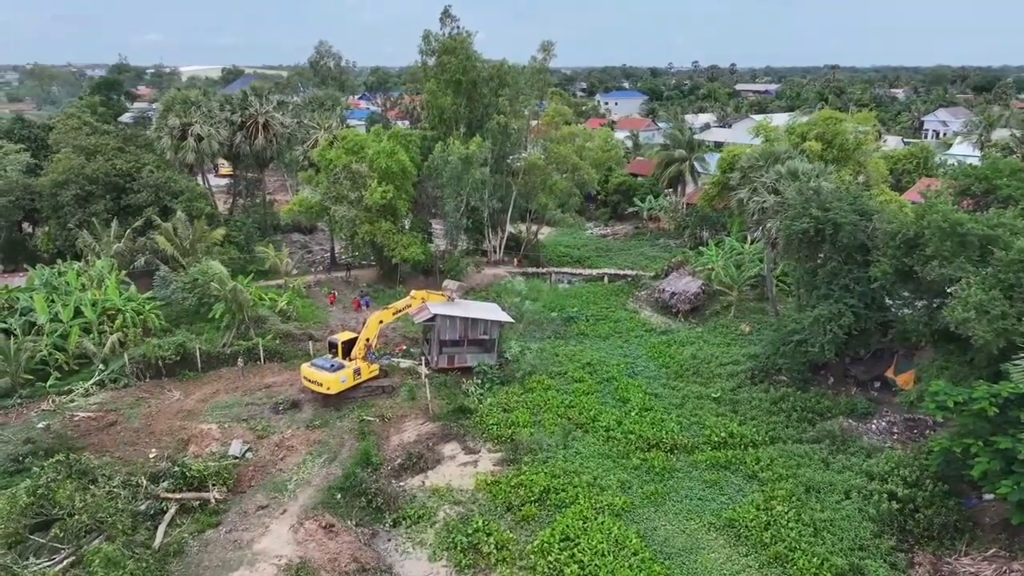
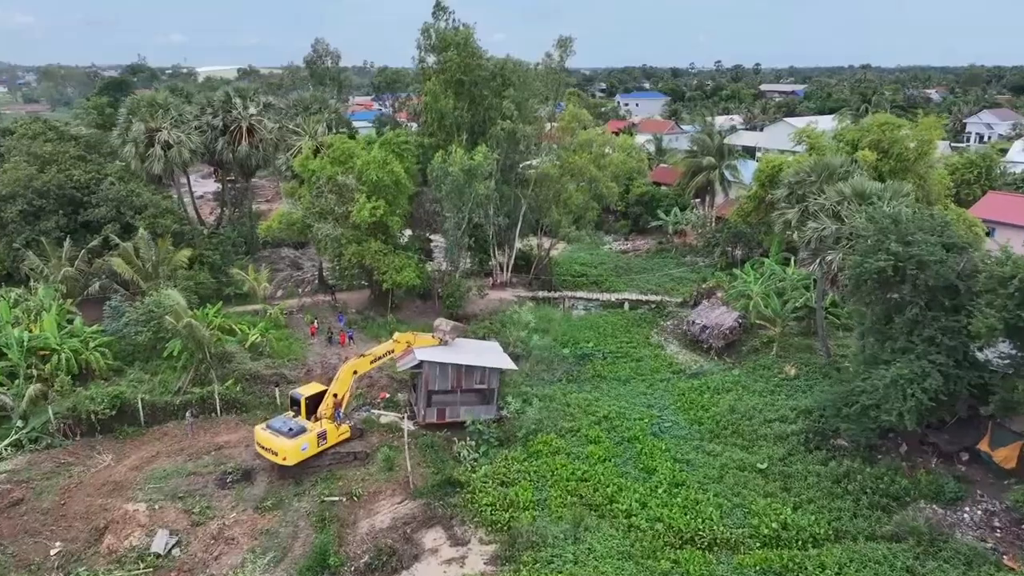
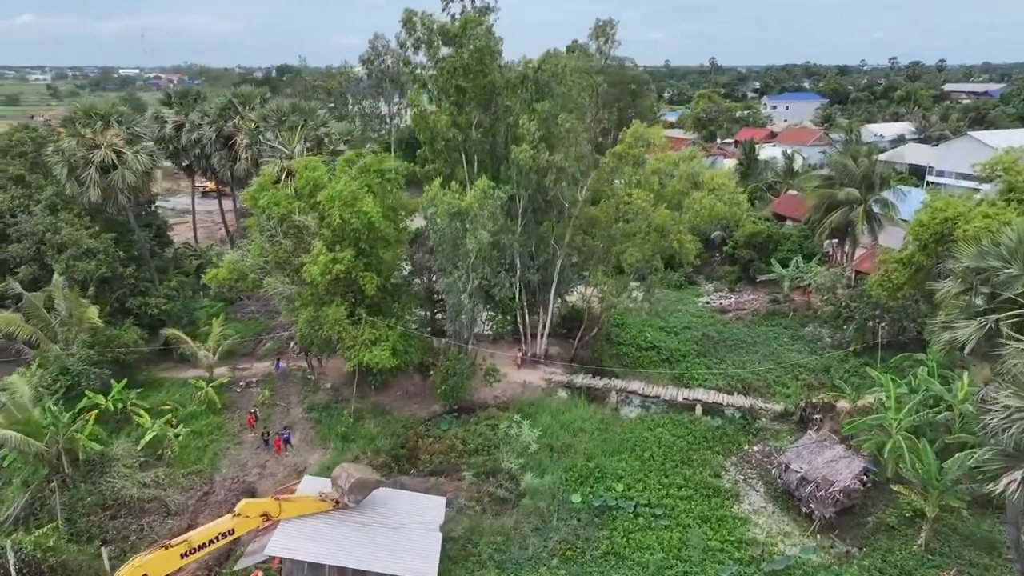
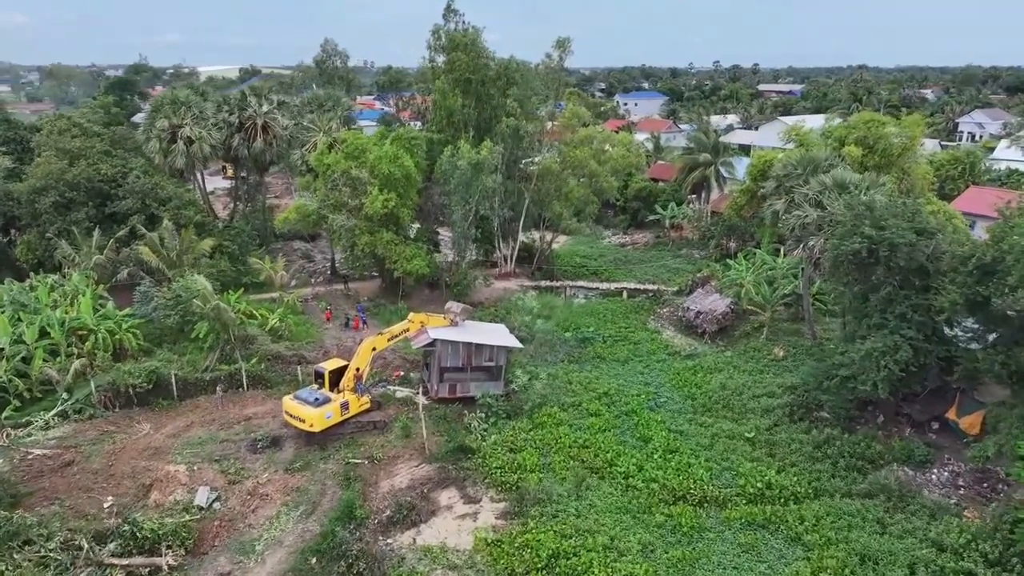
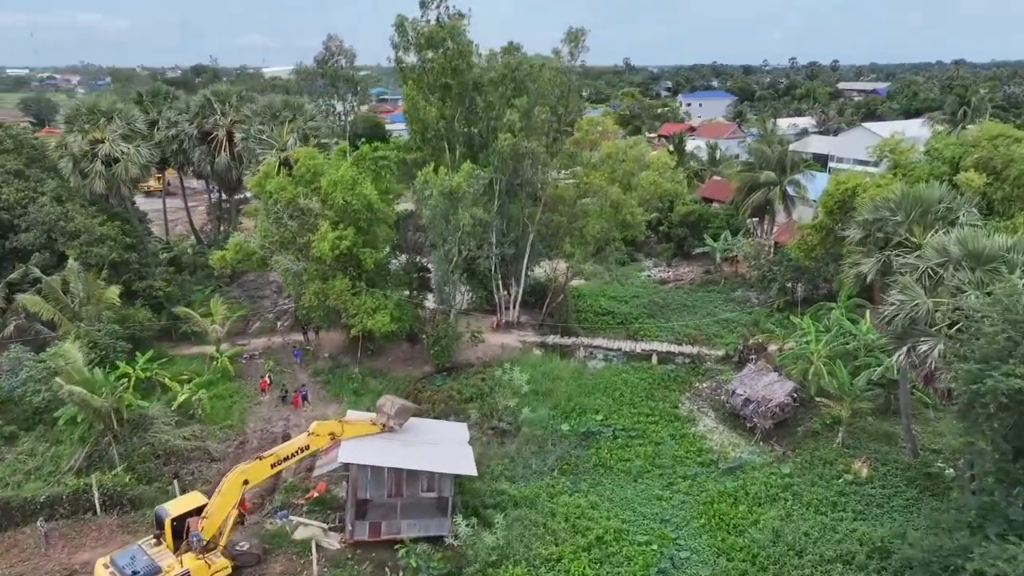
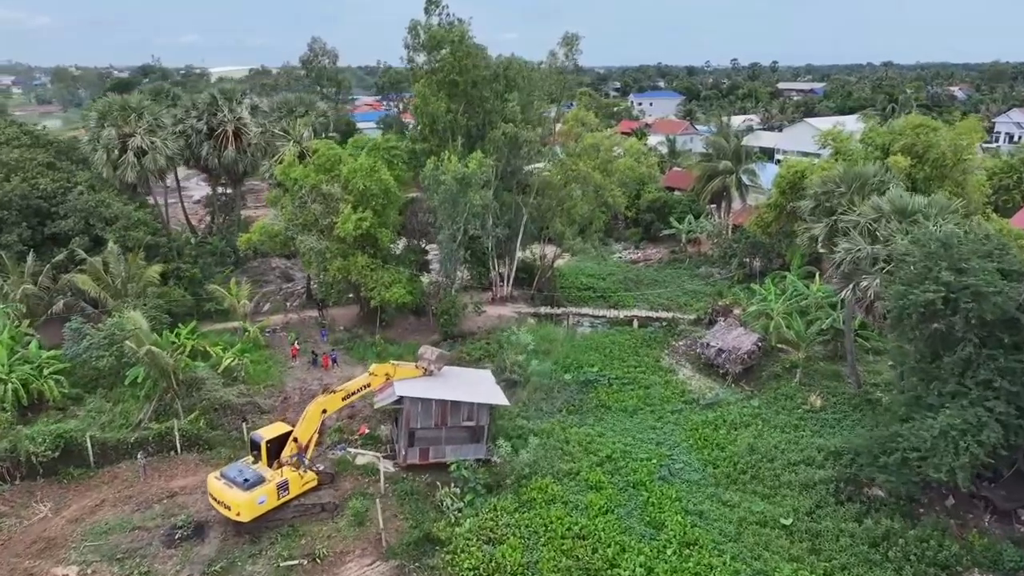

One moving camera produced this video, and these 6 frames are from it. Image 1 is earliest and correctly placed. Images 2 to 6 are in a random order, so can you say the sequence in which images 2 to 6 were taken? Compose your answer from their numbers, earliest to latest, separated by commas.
4, 2, 6, 5, 3
